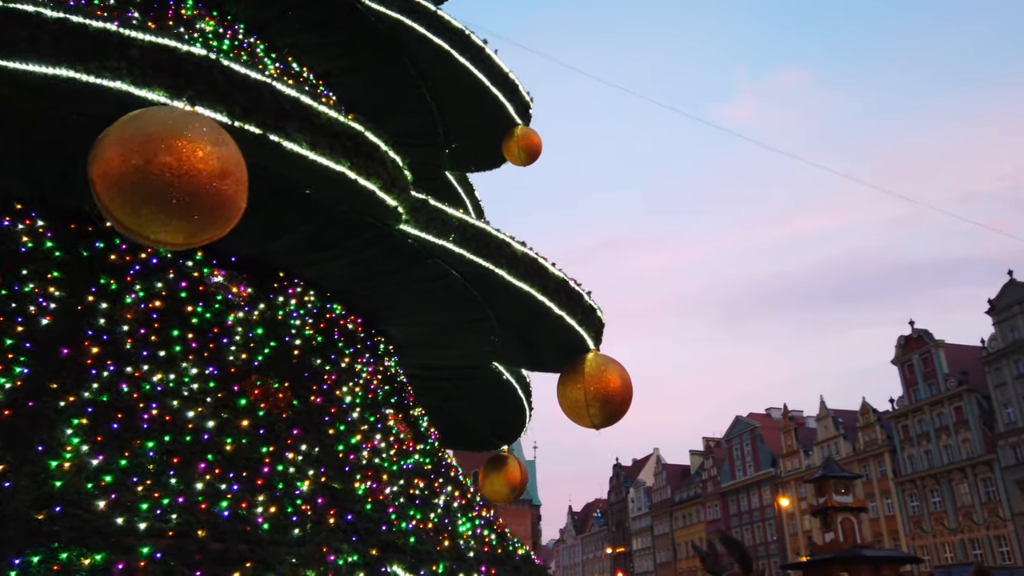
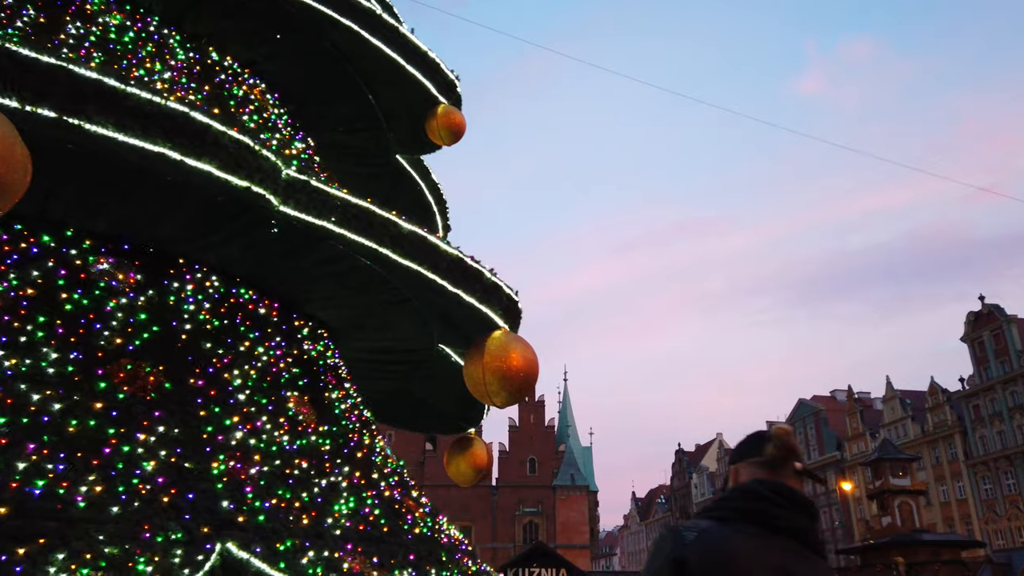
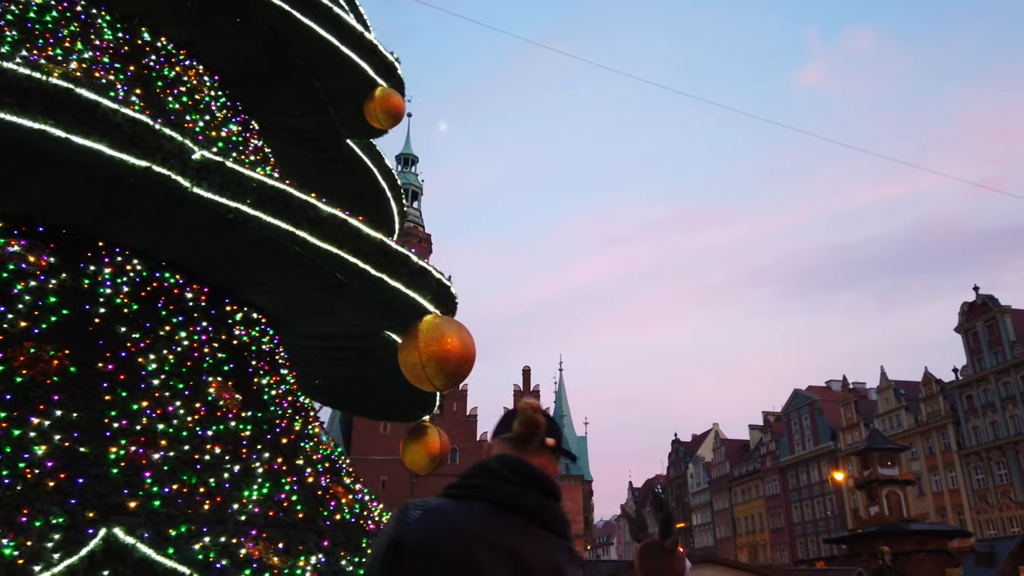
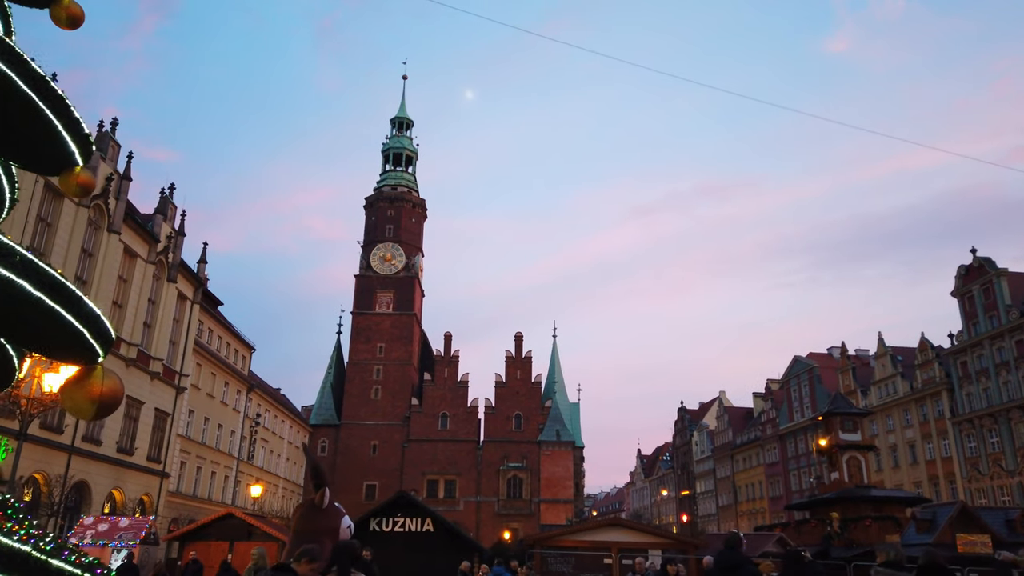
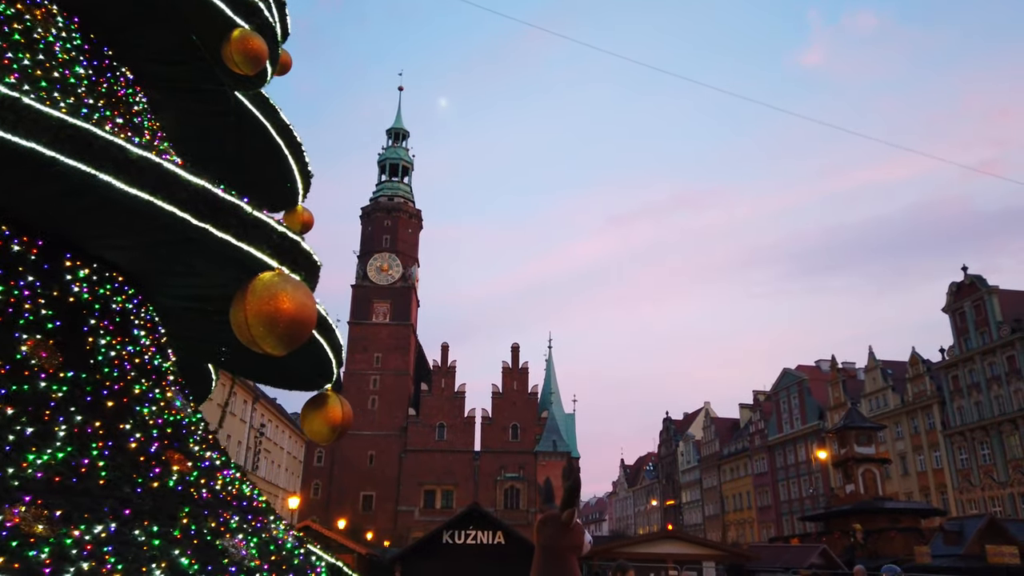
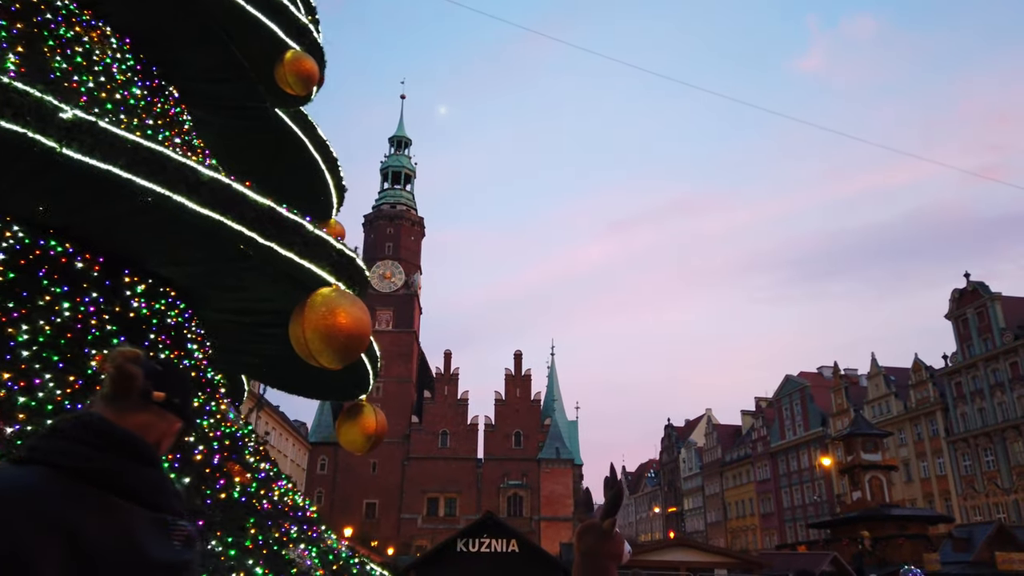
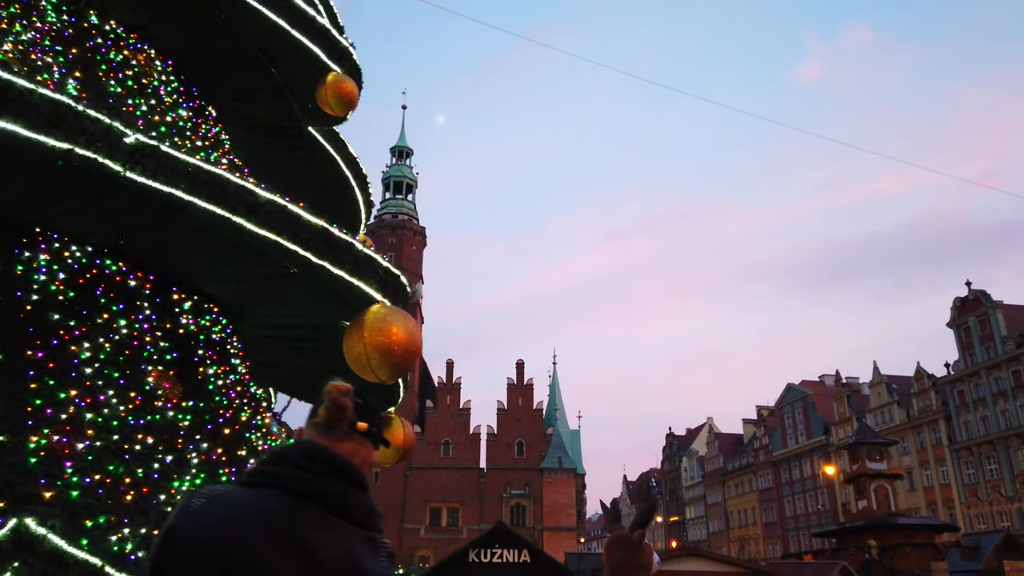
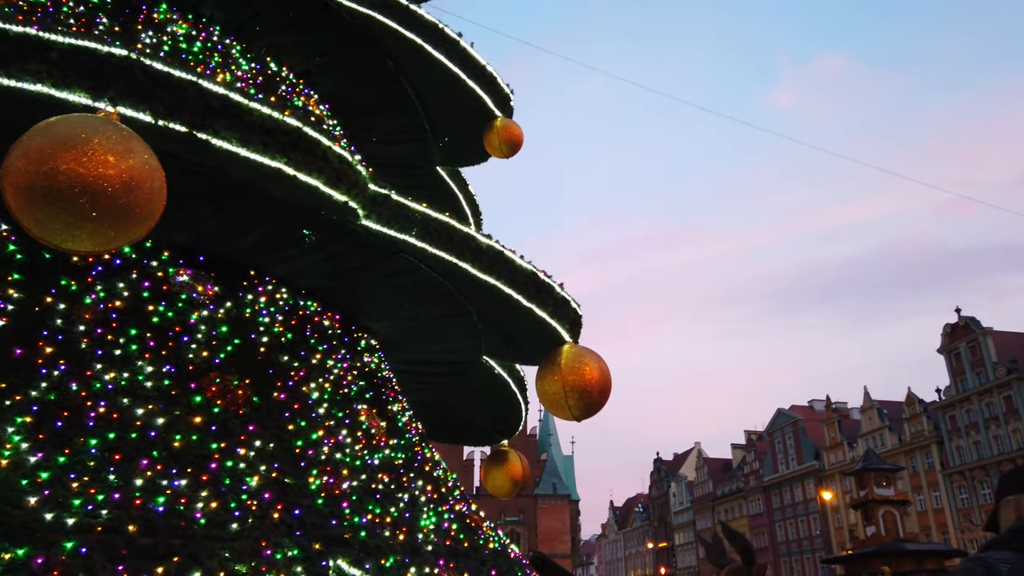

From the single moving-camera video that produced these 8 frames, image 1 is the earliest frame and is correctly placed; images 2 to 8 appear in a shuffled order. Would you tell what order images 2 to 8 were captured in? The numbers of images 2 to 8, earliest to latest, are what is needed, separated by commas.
8, 2, 3, 7, 6, 5, 4
